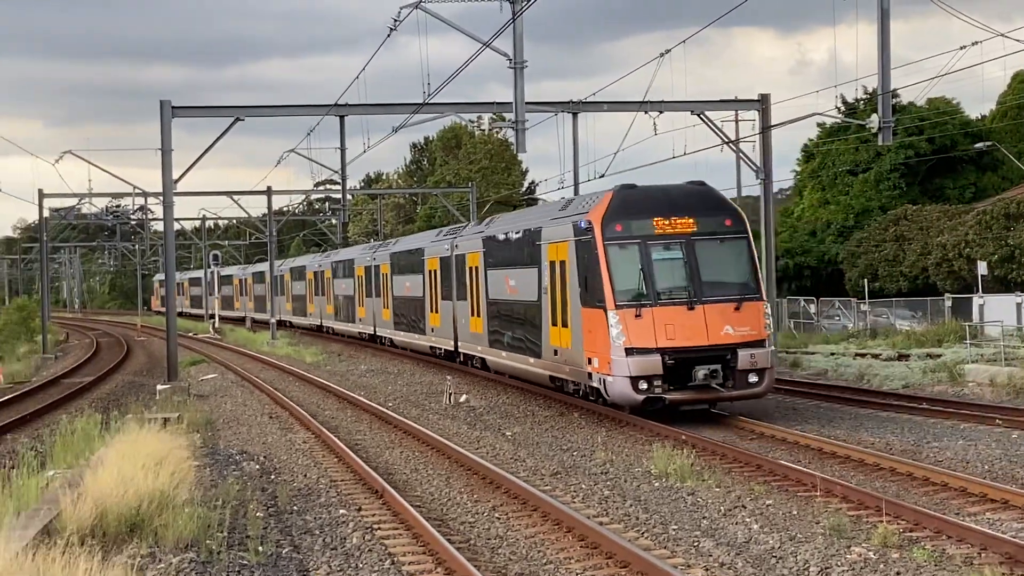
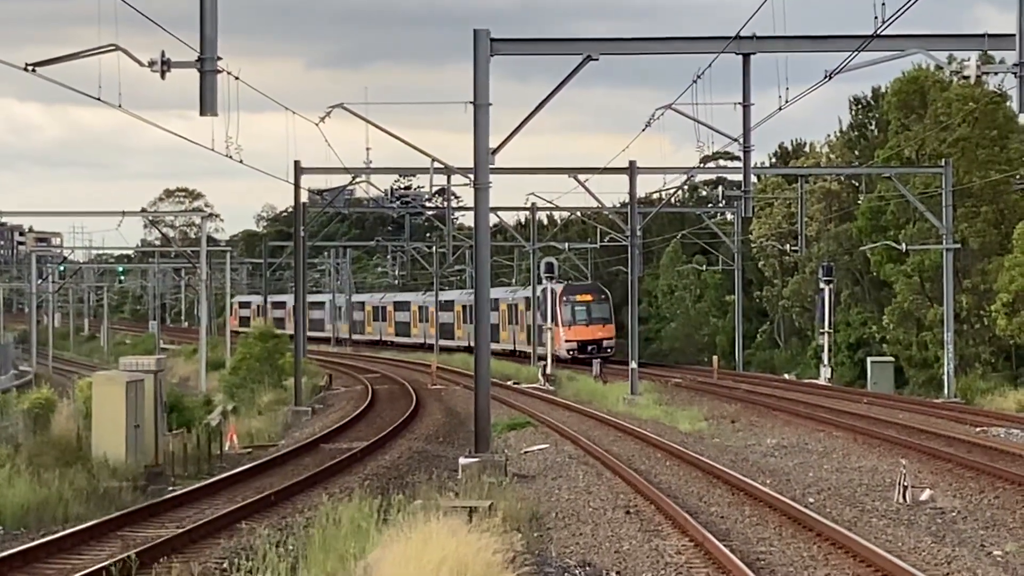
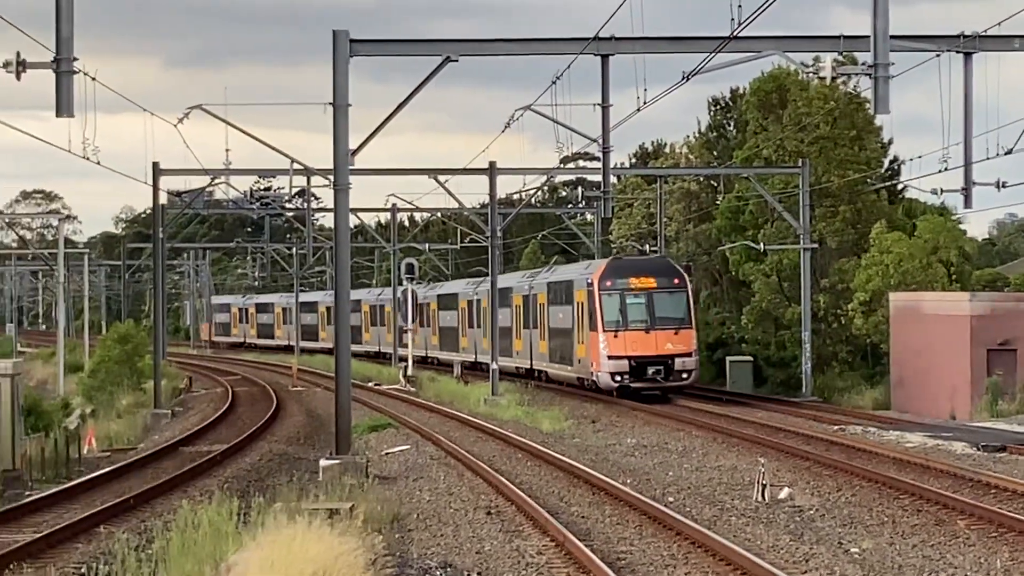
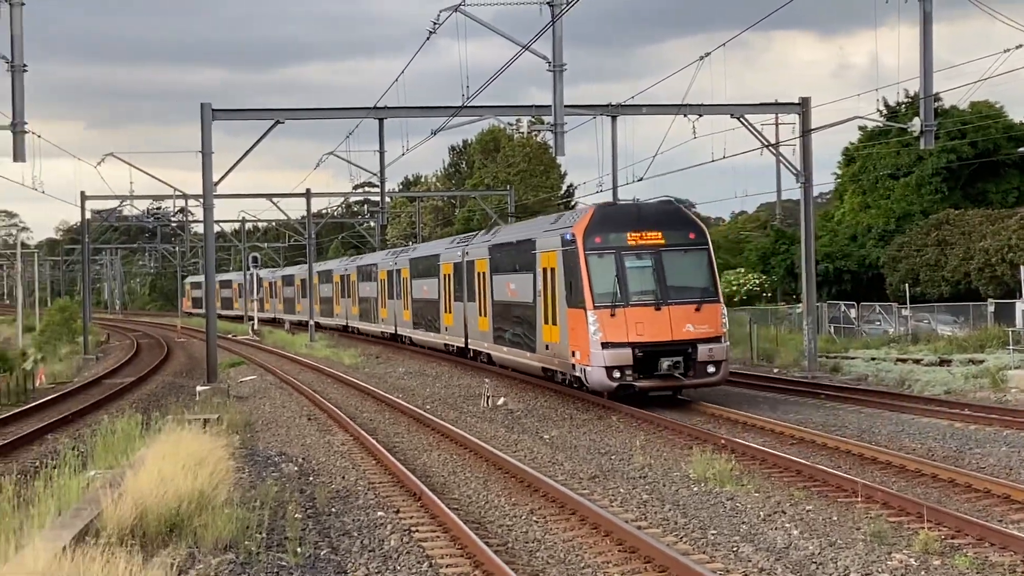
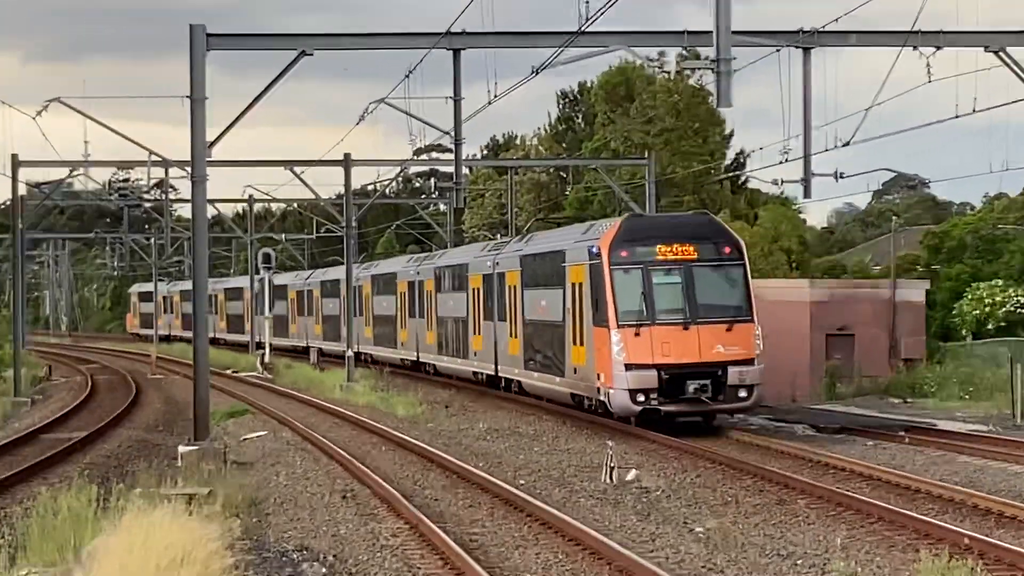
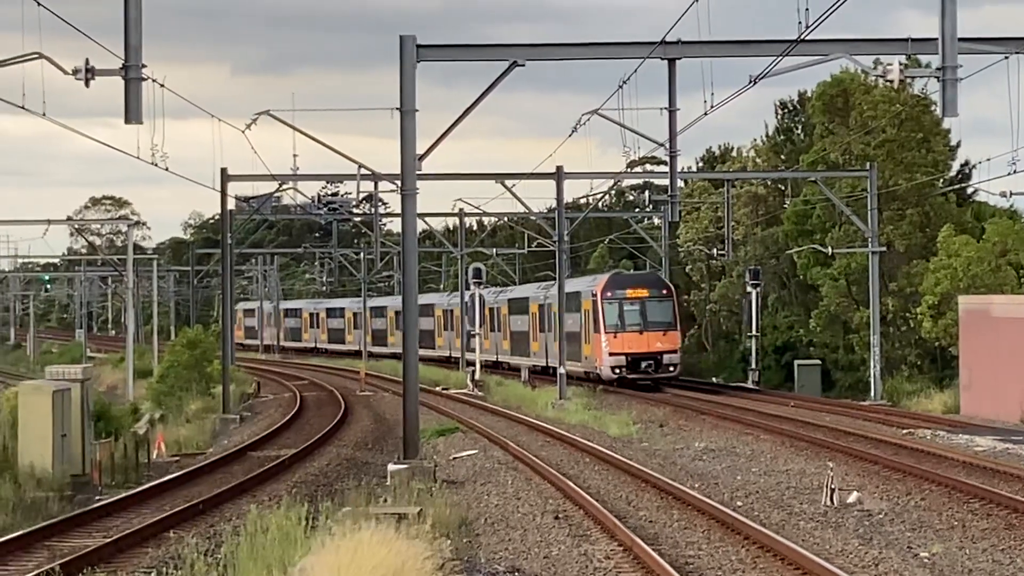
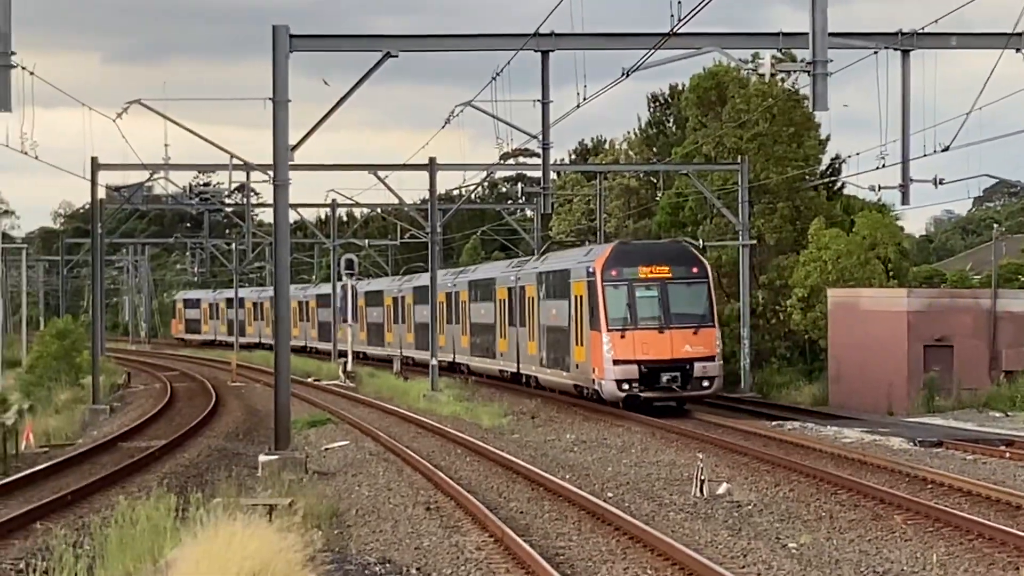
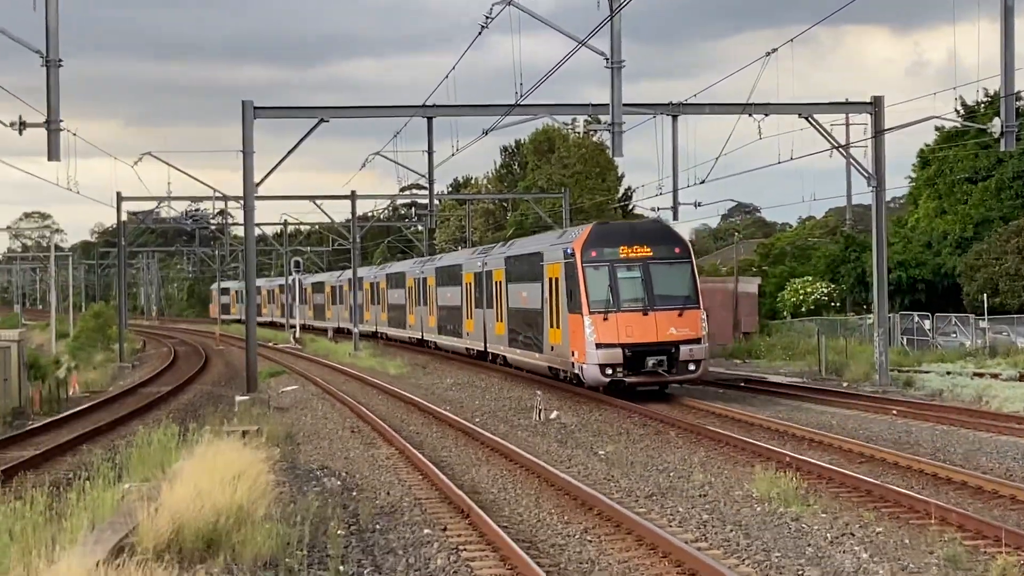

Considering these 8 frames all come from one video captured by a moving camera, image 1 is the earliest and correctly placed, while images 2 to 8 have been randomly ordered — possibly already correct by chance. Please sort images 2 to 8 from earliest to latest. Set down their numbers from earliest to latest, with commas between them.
4, 8, 5, 7, 3, 6, 2
